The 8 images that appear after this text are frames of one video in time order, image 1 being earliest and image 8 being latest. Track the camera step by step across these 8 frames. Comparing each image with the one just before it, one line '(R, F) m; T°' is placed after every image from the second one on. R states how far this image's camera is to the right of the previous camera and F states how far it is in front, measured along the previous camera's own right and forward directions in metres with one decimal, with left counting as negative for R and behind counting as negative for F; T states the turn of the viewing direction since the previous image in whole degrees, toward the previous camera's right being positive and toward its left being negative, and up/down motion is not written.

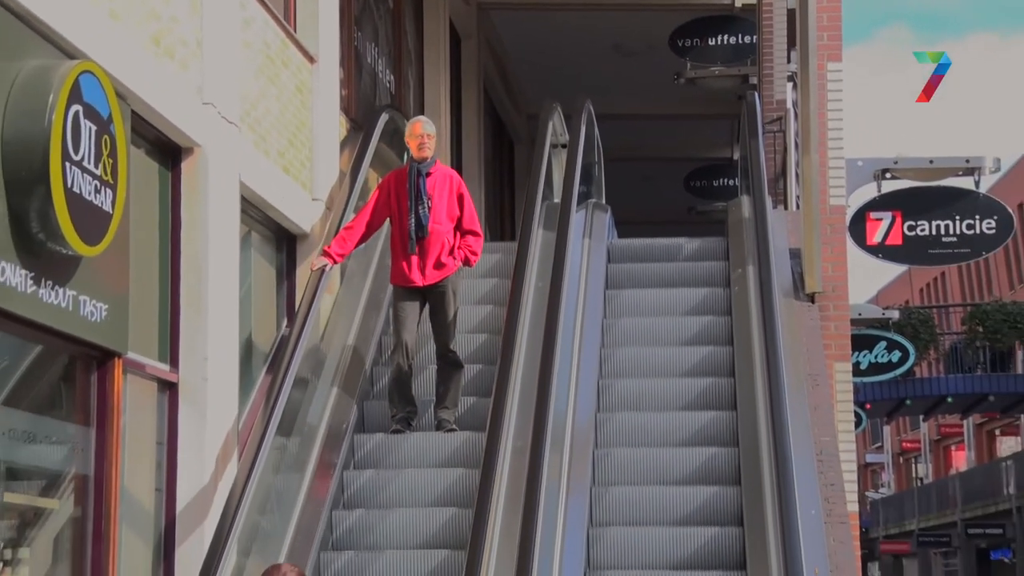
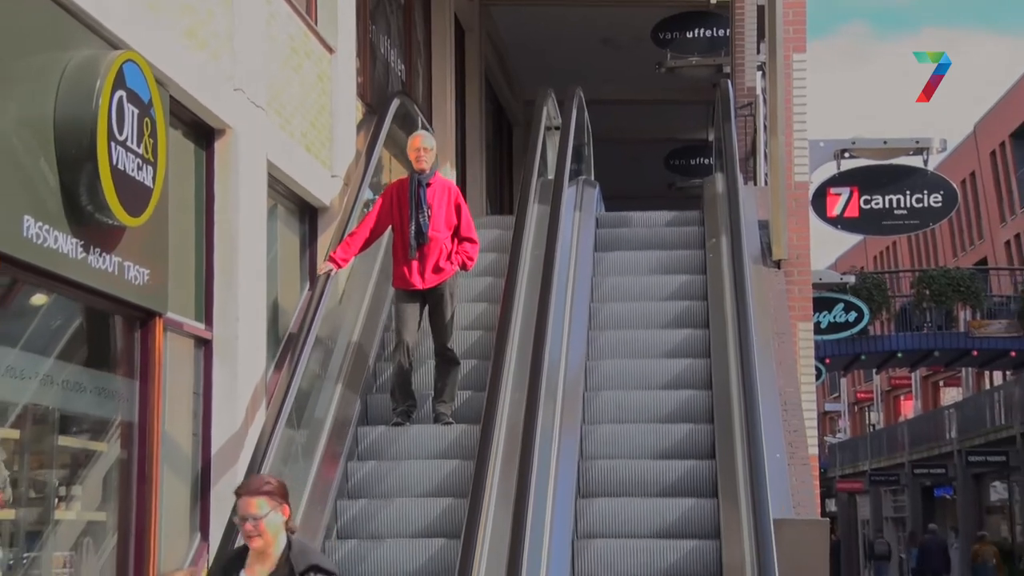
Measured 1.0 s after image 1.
(0.0, -0.5) m; 0°
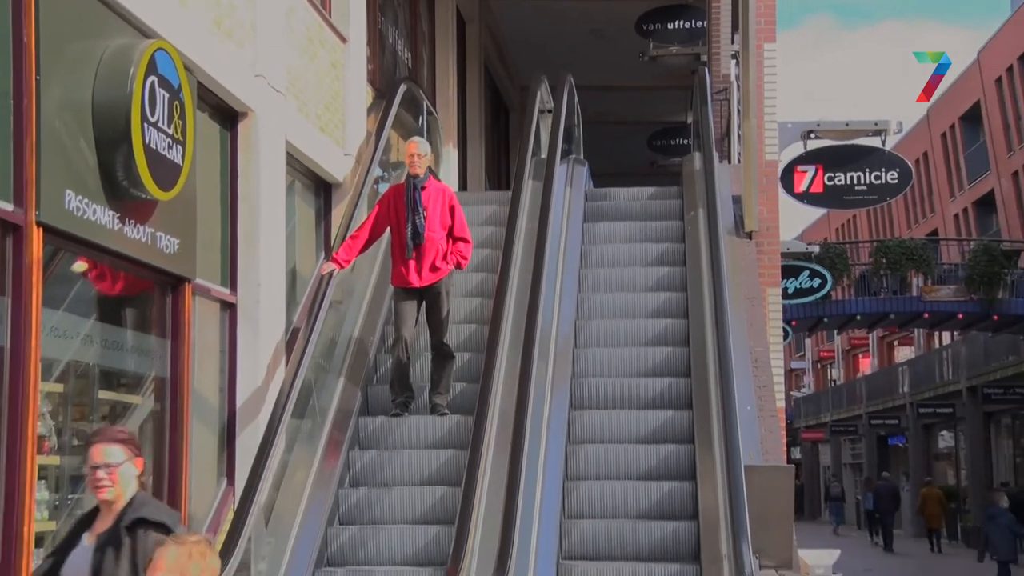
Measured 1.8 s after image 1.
(0.0, -0.4) m; 0°
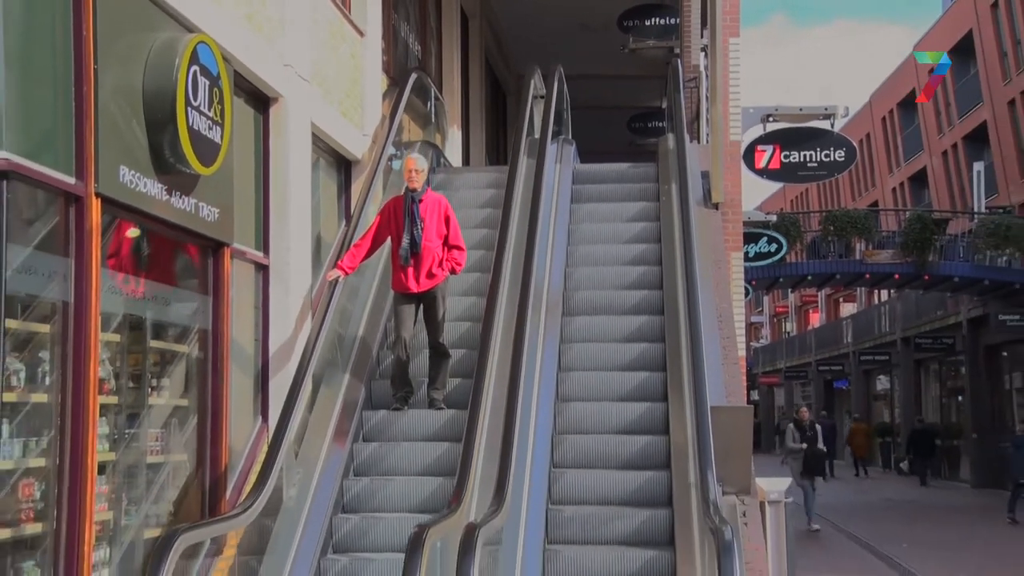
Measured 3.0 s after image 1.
(0.0, -0.7) m; 0°
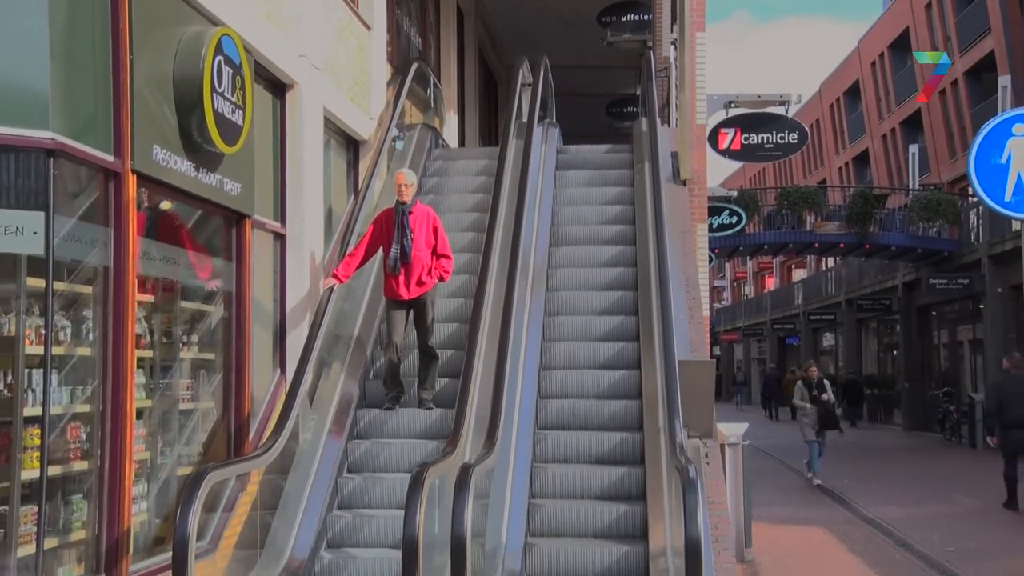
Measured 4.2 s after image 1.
(0.0, -0.7) m; 0°
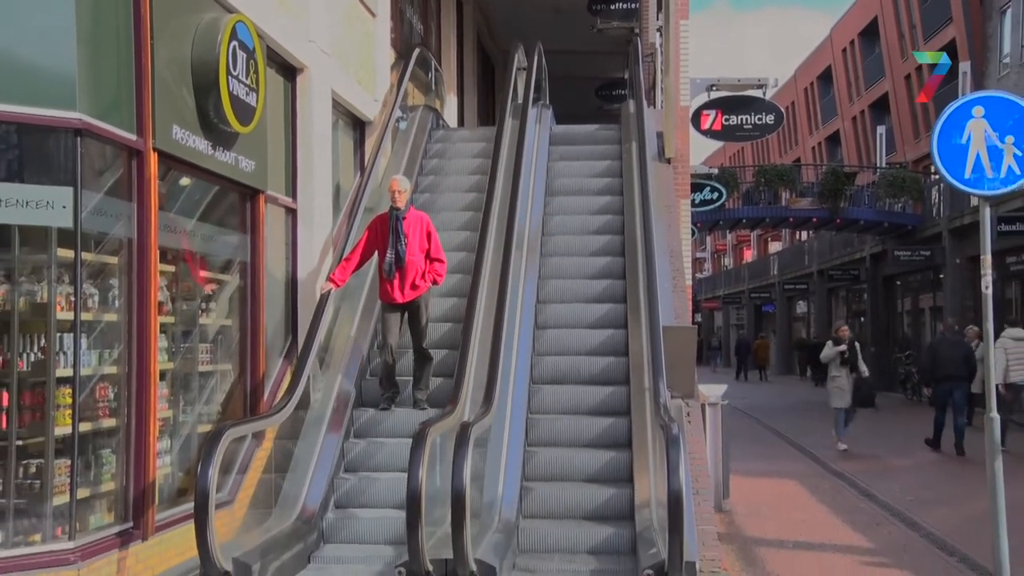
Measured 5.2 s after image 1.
(0.0, -0.5) m; 0°
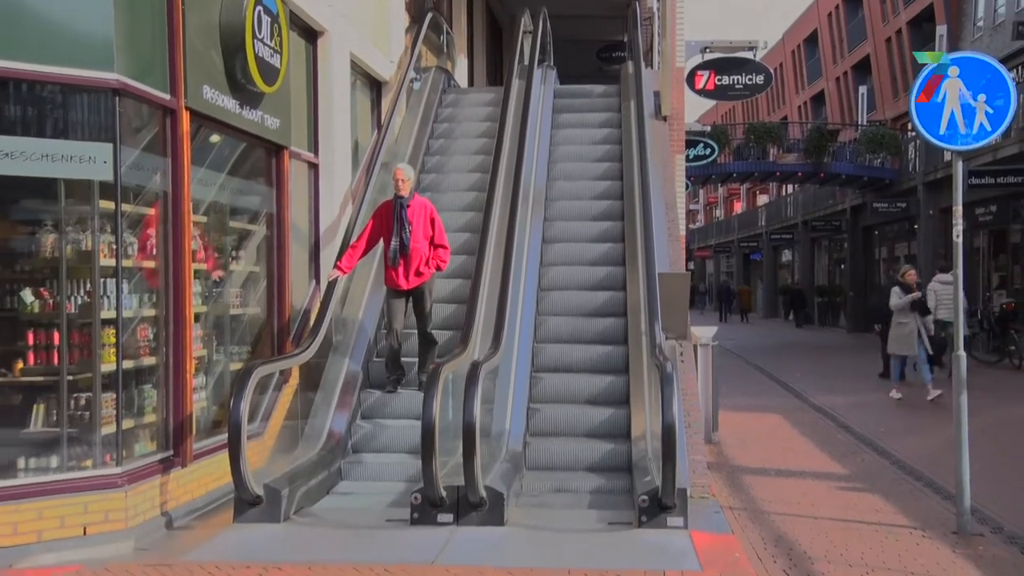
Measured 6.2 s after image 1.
(0.0, -0.5) m; 0°
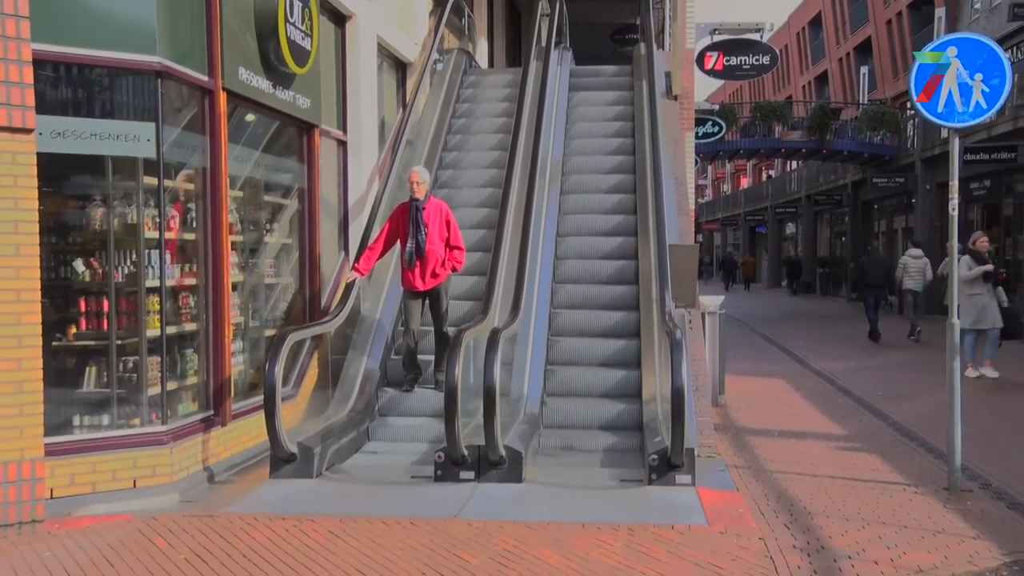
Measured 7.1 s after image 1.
(0.0, -0.4) m; -1°
